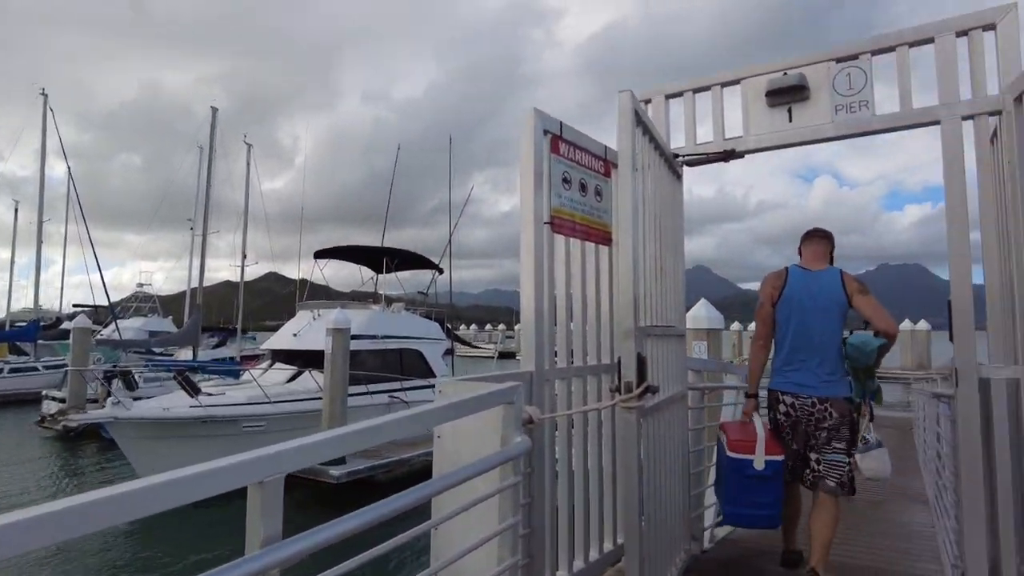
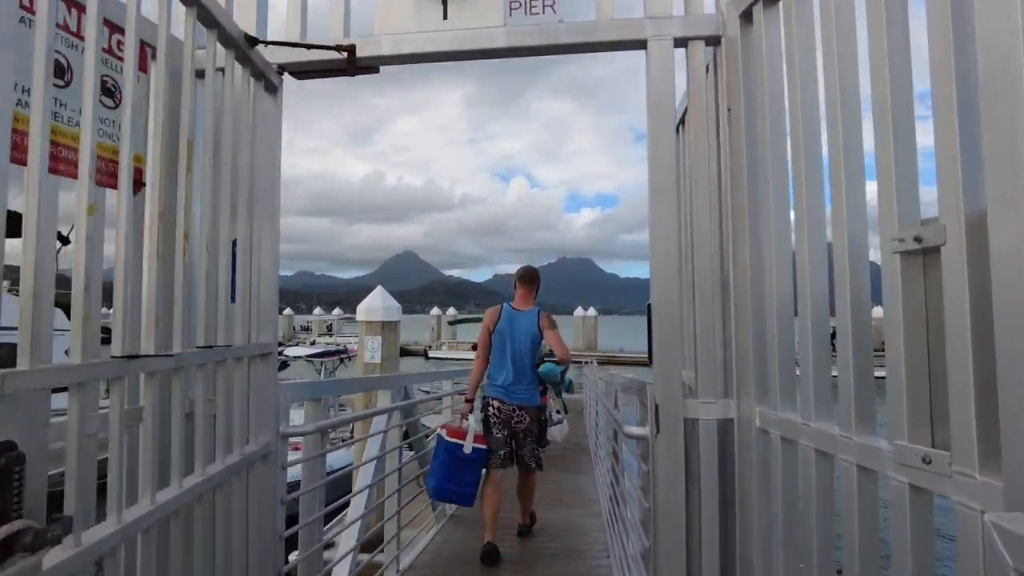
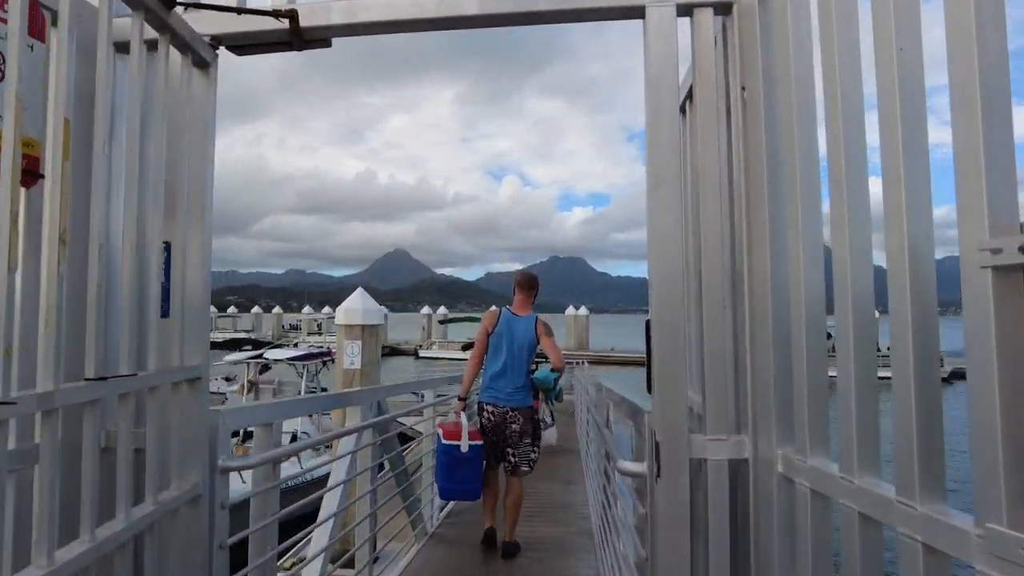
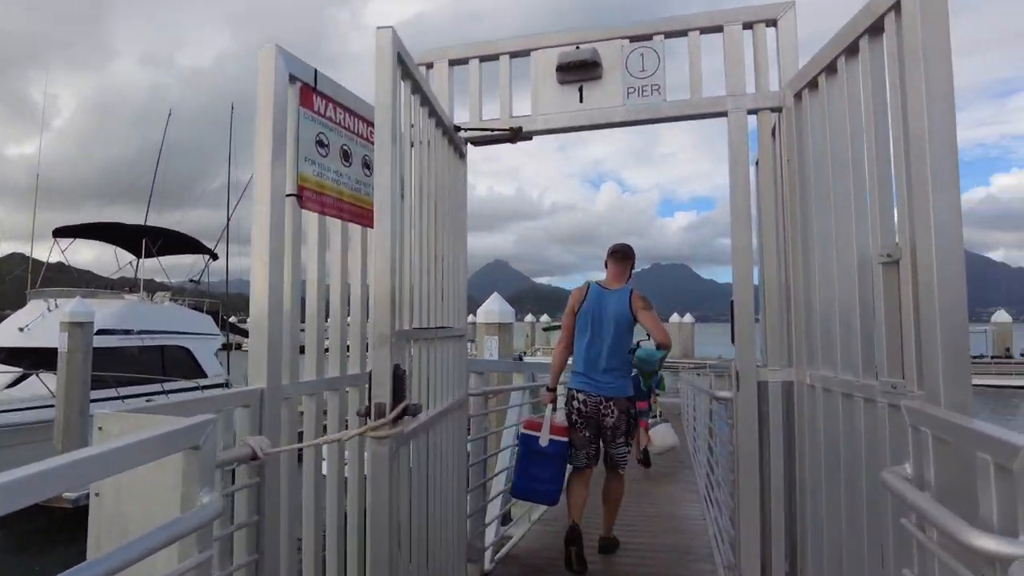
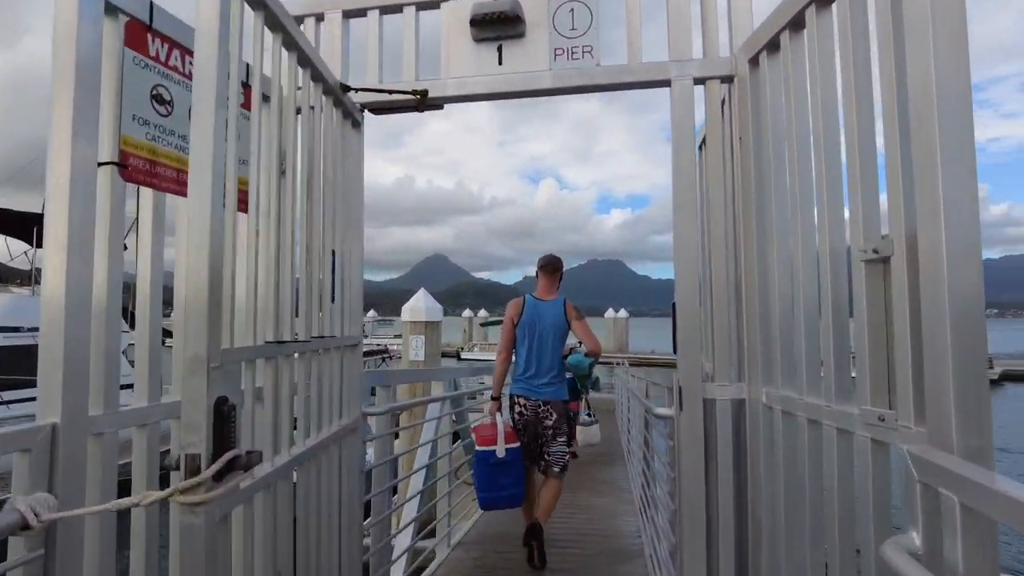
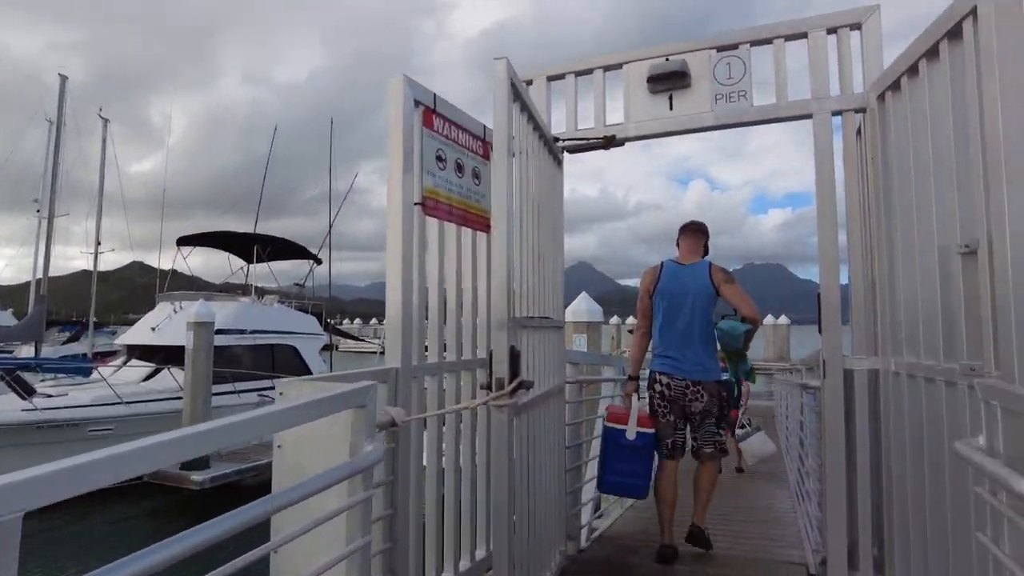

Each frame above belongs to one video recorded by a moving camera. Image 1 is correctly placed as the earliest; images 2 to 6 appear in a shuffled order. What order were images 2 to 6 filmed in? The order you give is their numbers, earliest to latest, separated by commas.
6, 4, 5, 2, 3
